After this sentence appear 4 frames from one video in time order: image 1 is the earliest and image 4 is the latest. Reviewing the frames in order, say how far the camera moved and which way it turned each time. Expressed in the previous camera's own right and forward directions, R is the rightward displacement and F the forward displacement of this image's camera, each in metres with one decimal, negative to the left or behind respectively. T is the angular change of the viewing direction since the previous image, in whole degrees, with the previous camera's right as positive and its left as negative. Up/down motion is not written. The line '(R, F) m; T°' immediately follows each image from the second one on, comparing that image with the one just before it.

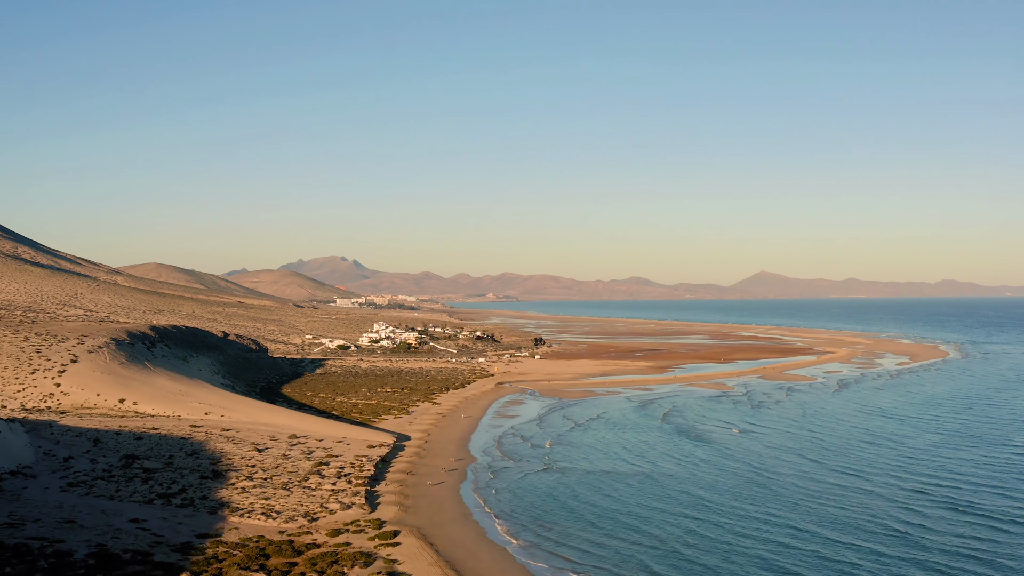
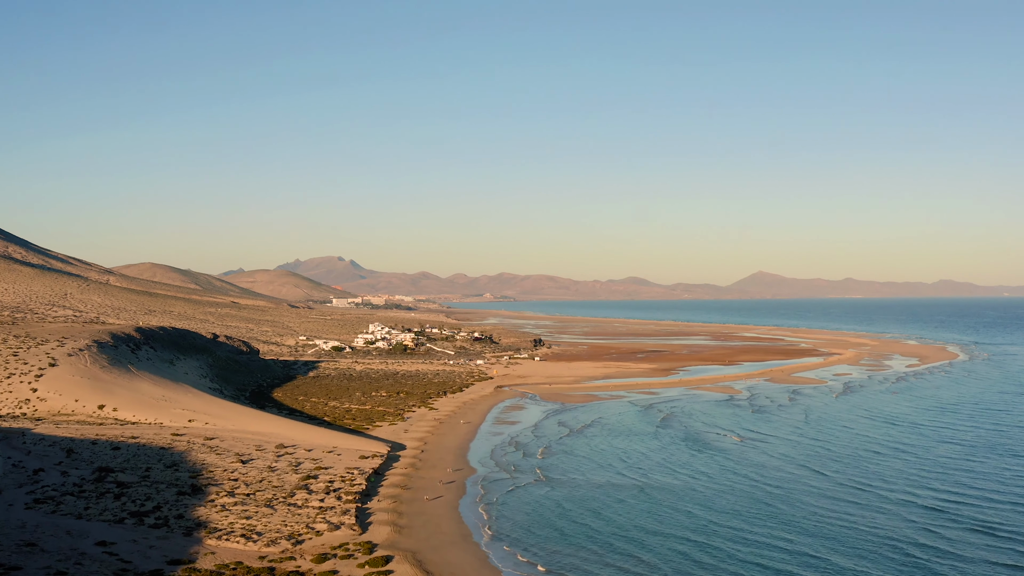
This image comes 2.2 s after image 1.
(-0.1, +1.1) m; 0°
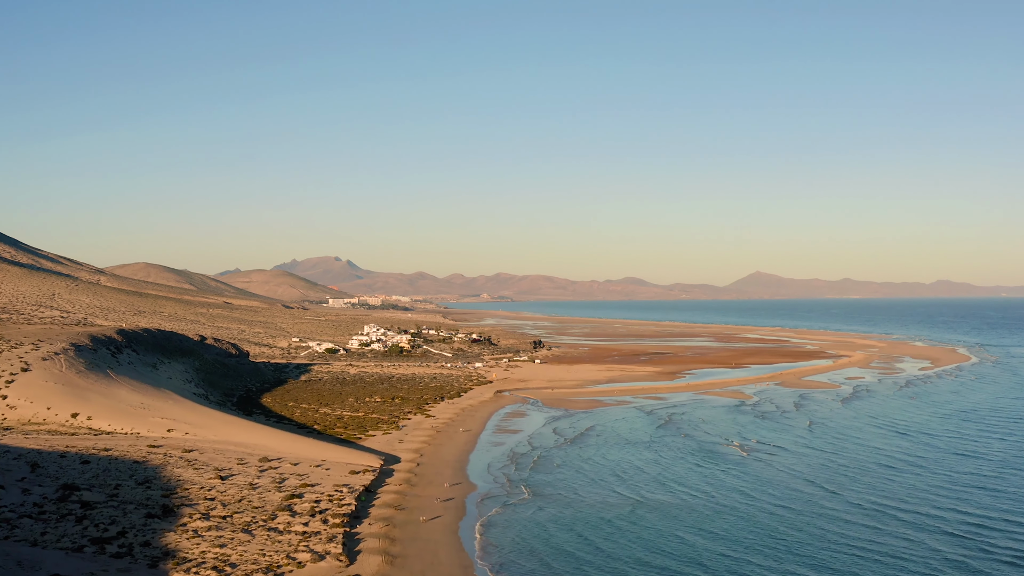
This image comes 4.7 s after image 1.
(-0.2, +1.3) m; 0°
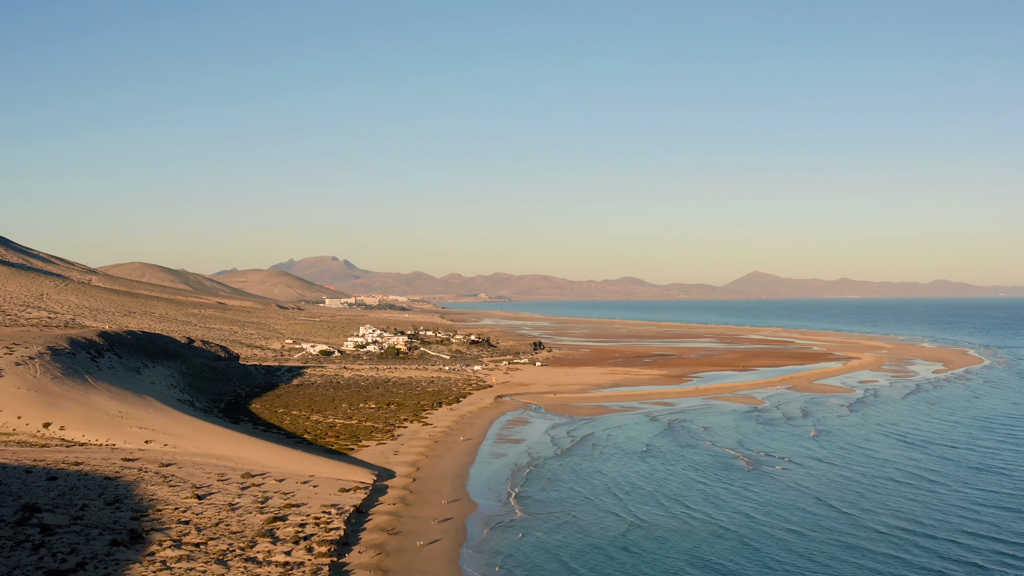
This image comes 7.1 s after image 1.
(-0.2, +1.3) m; 0°
